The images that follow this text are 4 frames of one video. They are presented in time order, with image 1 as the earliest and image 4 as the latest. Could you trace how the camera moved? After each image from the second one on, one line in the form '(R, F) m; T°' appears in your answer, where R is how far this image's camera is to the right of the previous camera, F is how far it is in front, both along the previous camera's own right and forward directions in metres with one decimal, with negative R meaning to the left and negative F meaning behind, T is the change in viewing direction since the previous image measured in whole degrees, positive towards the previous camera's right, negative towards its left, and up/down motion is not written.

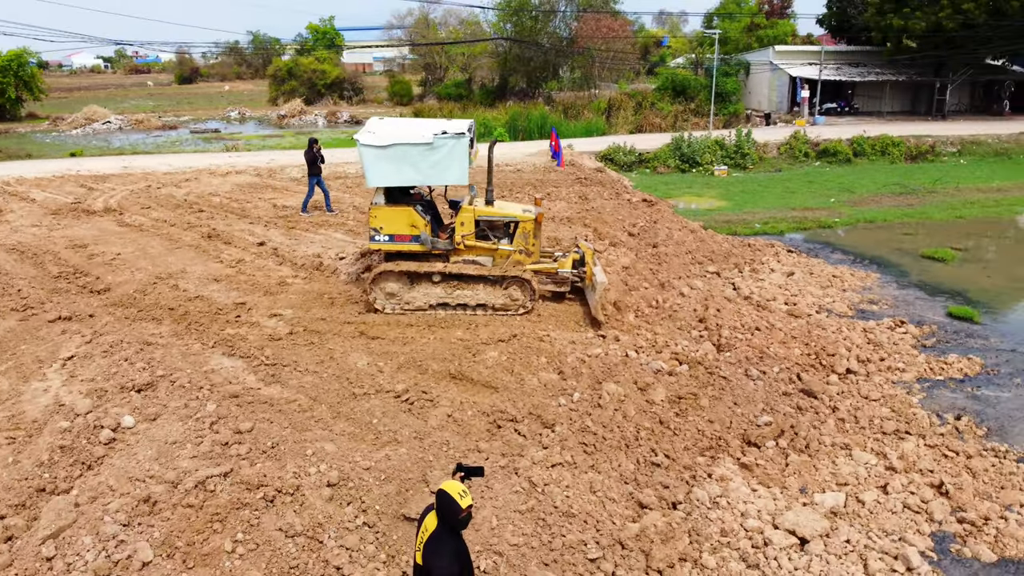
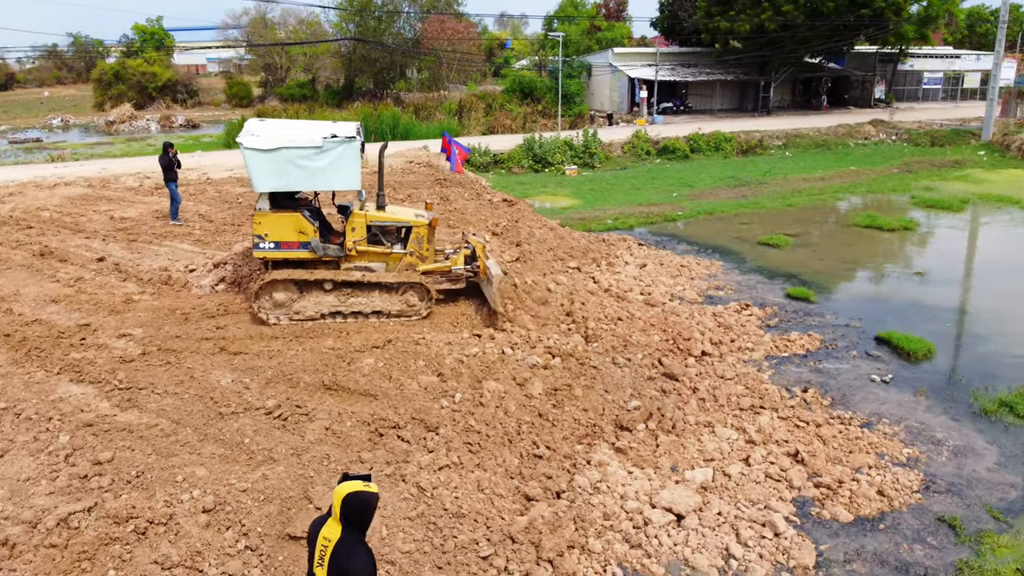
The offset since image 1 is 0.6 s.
(-0.1, 0.0) m; +11°
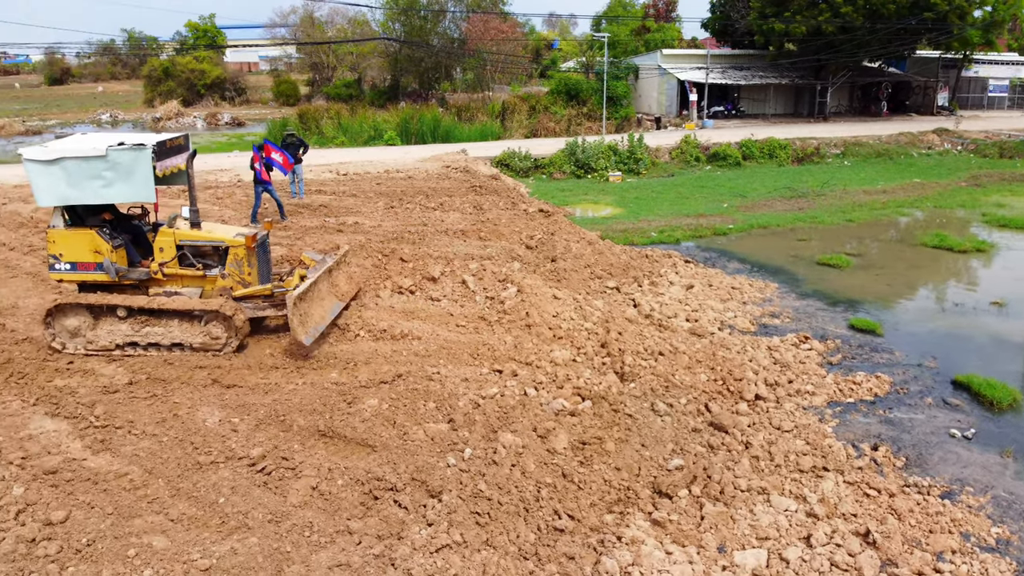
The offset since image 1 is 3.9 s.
(+0.2, +1.0) m; -3°
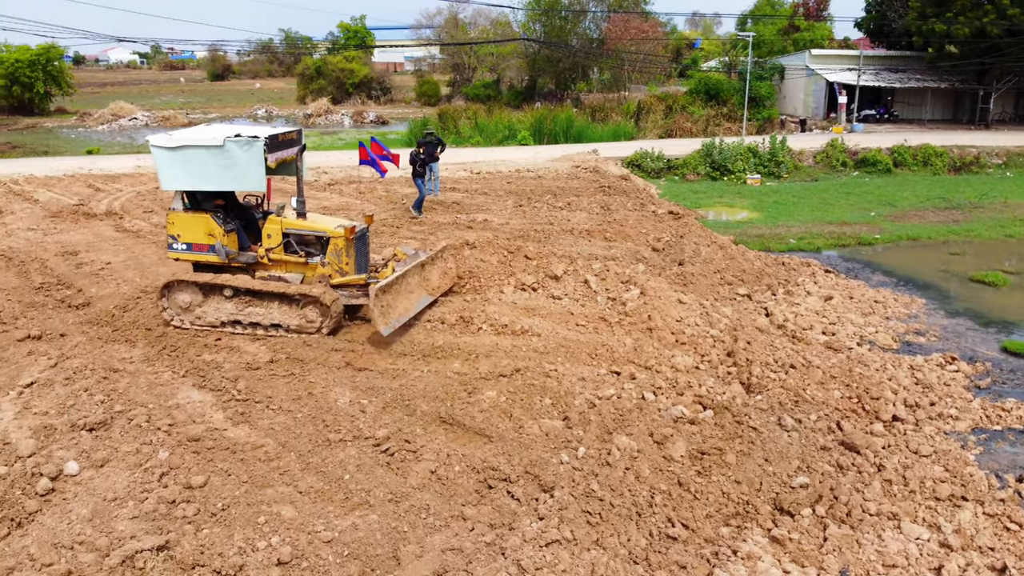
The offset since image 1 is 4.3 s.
(0.0, 0.0) m; -9°
